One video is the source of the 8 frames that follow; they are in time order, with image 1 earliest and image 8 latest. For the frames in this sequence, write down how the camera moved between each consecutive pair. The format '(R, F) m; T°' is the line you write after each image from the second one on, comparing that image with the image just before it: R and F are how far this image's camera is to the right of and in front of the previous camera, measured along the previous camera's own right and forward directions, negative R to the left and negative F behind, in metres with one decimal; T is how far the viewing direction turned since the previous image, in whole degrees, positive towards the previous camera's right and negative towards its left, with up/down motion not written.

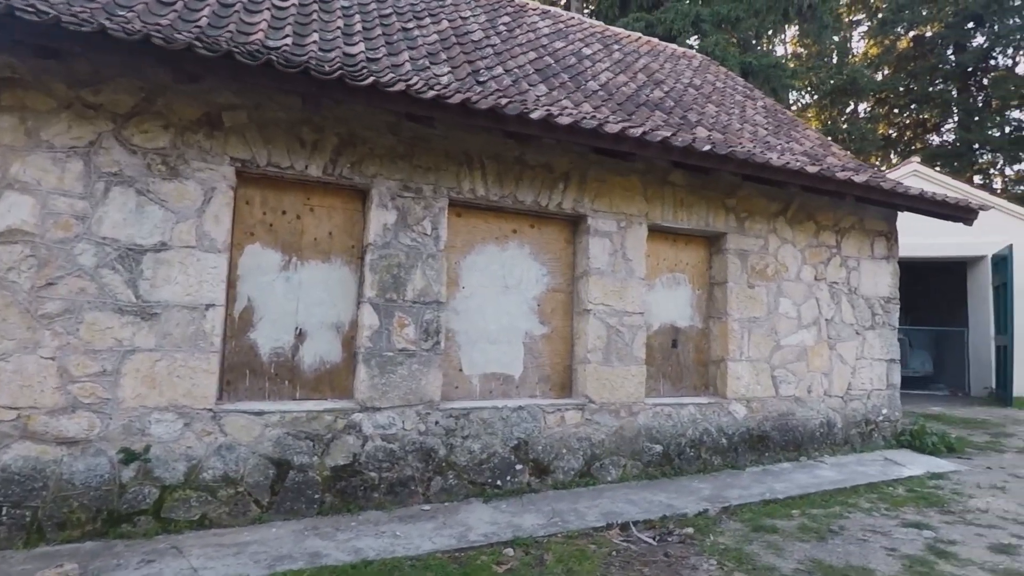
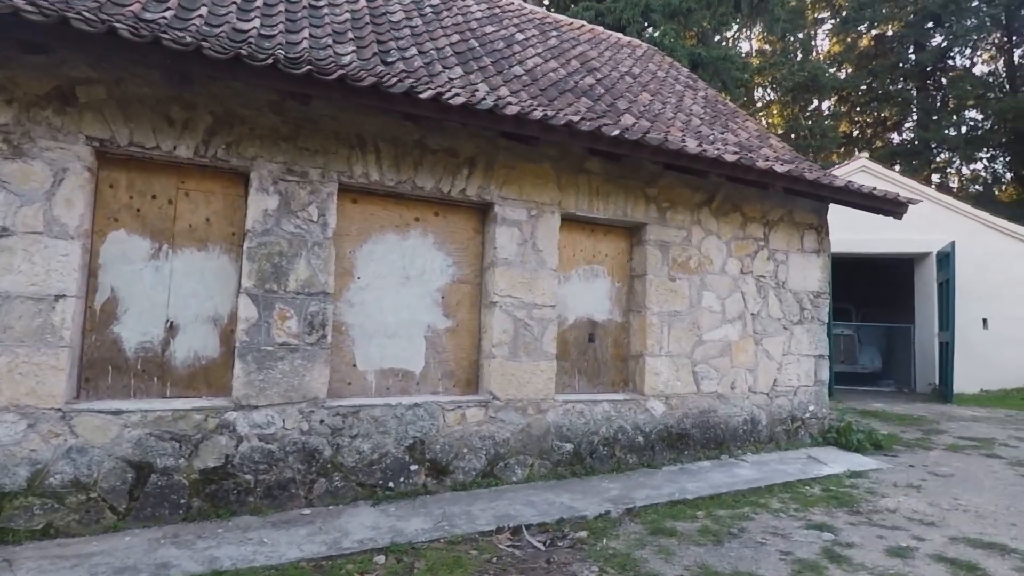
(+0.6, +0.2) m; +2°
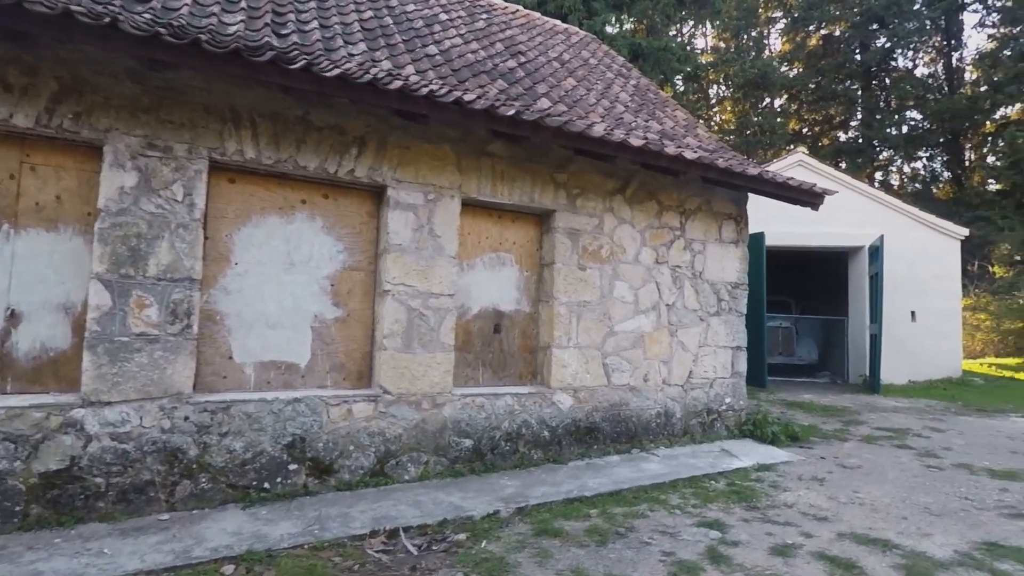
(+0.5, +0.2) m; +3°
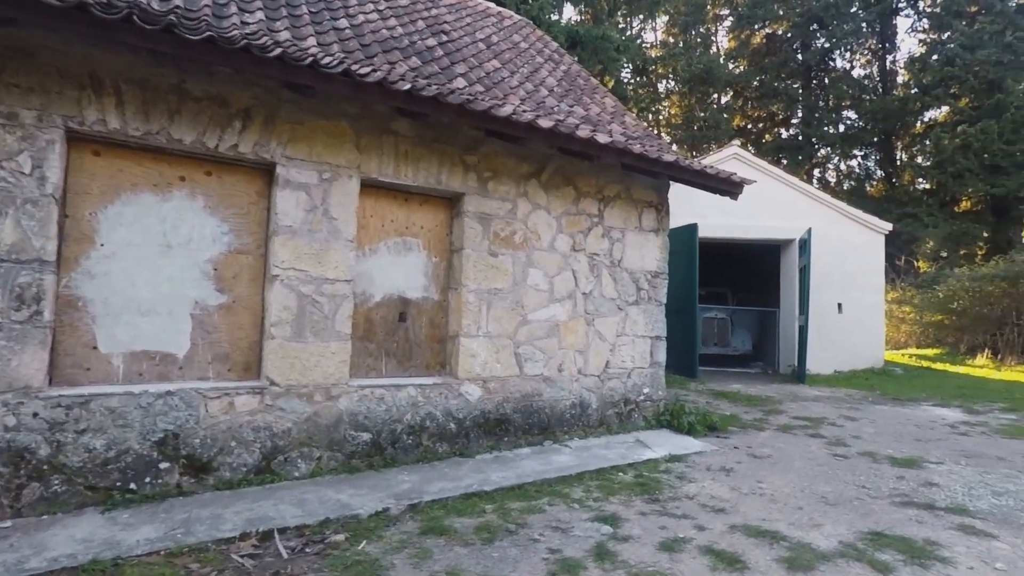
(+0.4, +0.2) m; +4°
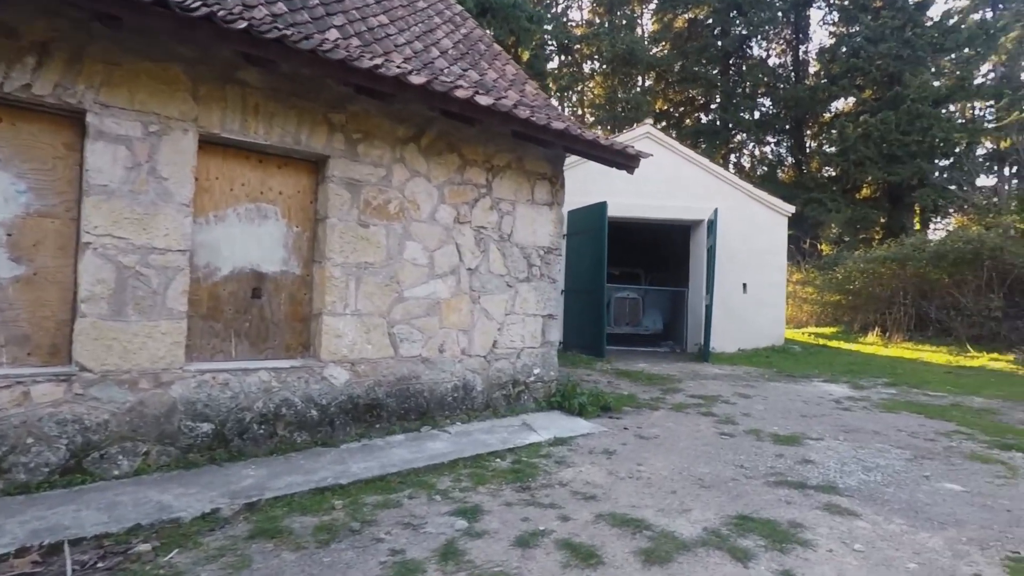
(+0.4, +0.3) m; +6°
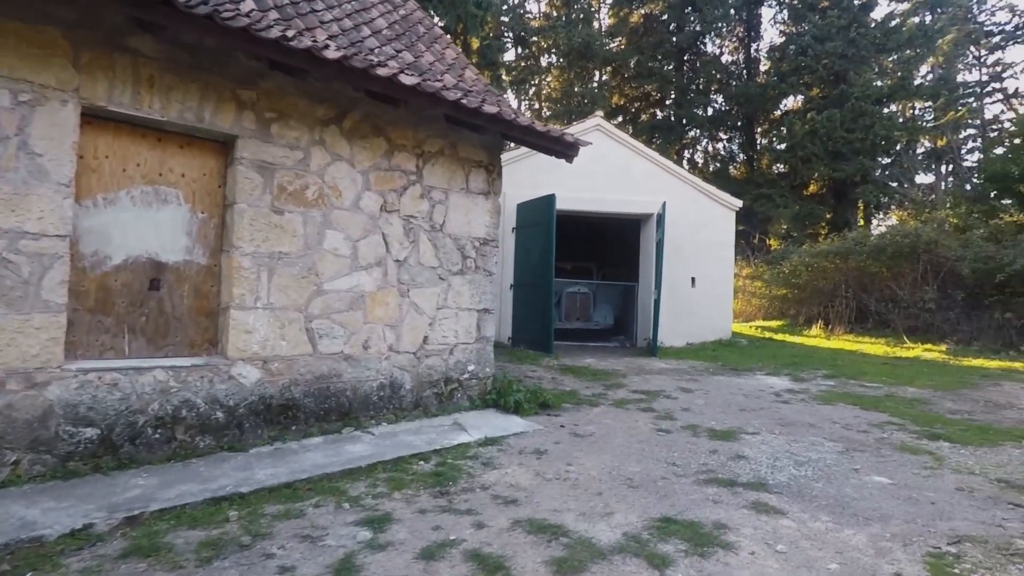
(+0.2, +0.2) m; +4°
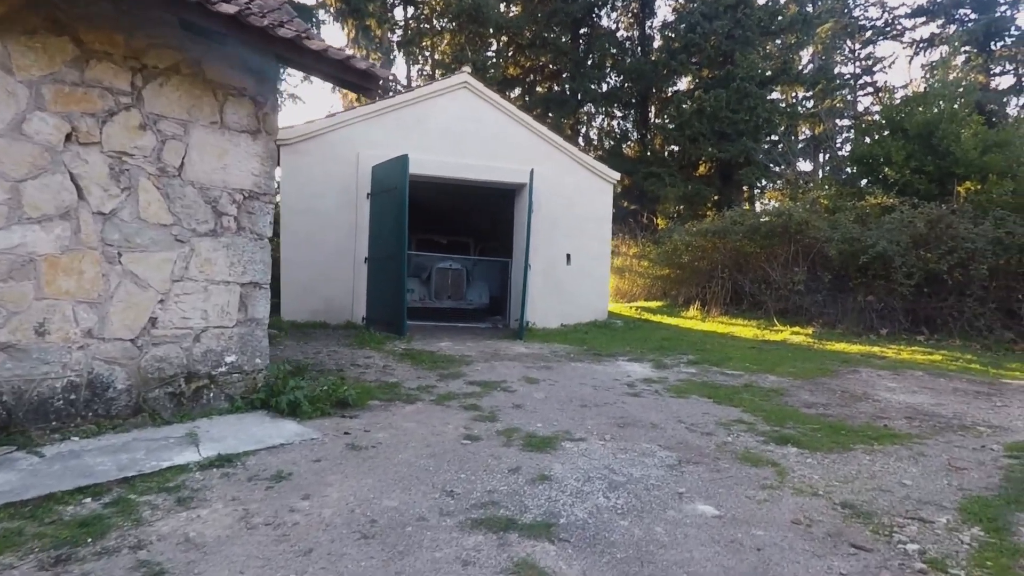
(+0.9, +1.0) m; +8°
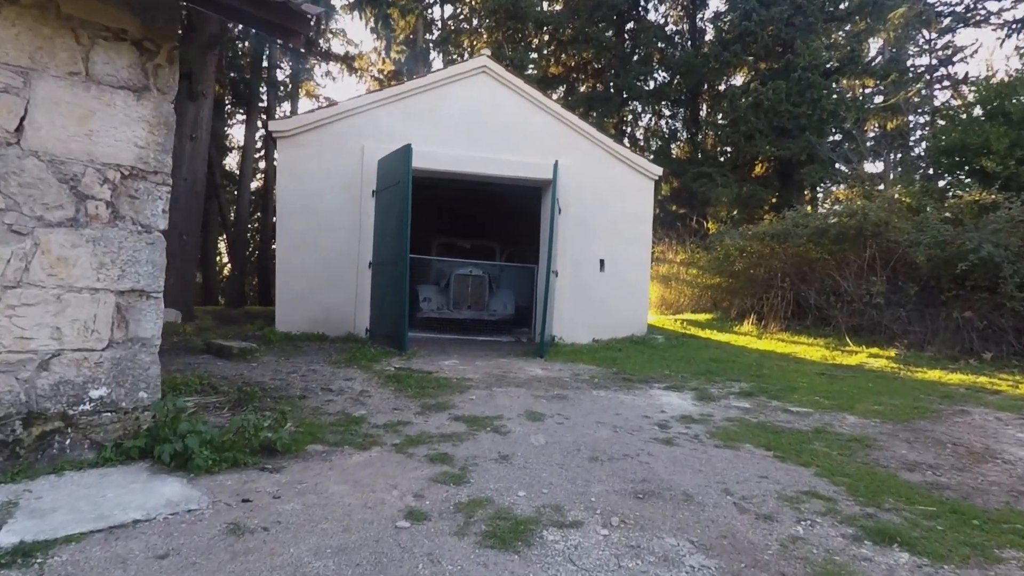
(+0.4, +1.3) m; -5°
